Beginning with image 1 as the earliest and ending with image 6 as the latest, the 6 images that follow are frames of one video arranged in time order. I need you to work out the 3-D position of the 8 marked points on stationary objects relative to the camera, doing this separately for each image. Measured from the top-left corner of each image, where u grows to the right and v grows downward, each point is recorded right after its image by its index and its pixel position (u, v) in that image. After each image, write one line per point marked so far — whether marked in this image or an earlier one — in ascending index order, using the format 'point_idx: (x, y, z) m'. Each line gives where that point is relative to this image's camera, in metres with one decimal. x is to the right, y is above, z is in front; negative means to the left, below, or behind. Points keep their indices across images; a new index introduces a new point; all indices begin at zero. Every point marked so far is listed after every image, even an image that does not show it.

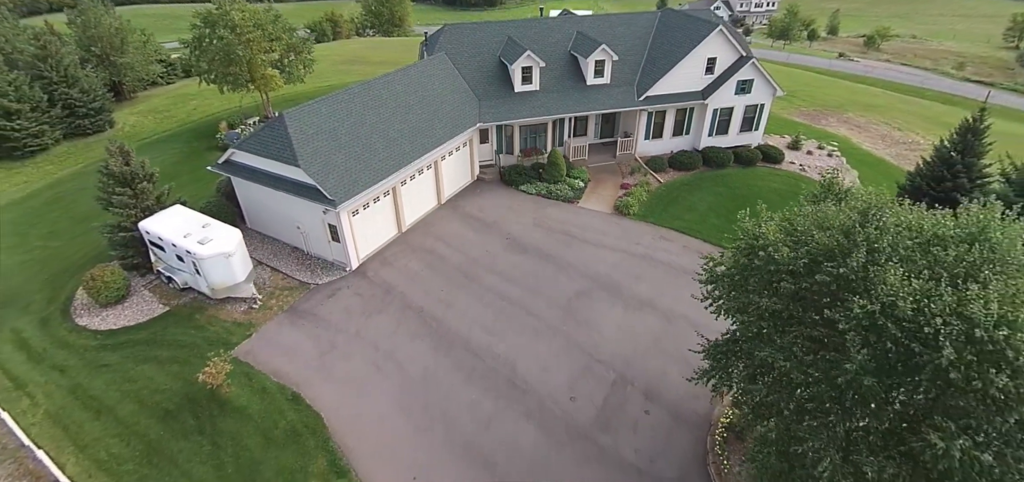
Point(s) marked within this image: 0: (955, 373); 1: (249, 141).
0: (+6.0, -1.7, +6.6) m
1: (-8.6, +3.3, +16.4) m
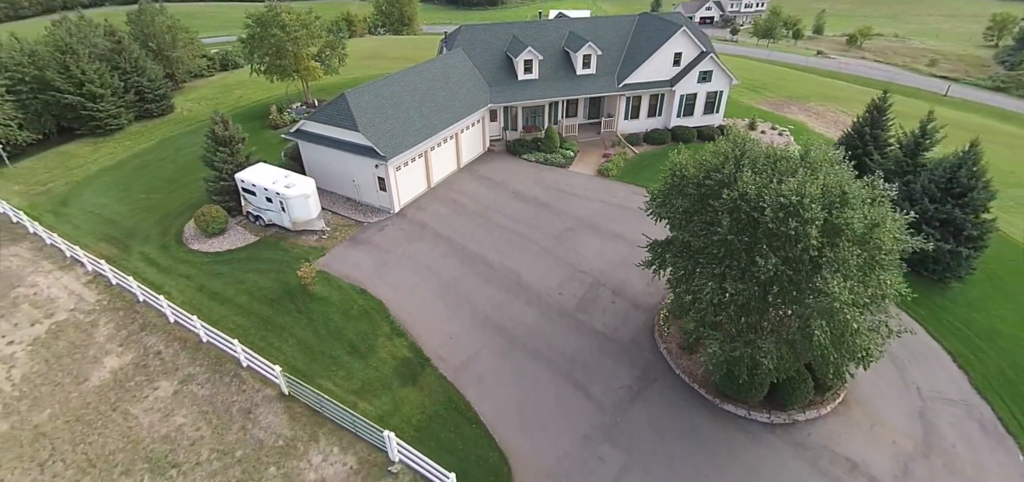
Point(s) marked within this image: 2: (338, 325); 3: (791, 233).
0: (+6.2, +0.4, +11.5) m
1: (-8.4, +5.4, +21.2) m
2: (-5.7, -2.8, +16.4) m
3: (+6.5, +0.2, +11.5) m
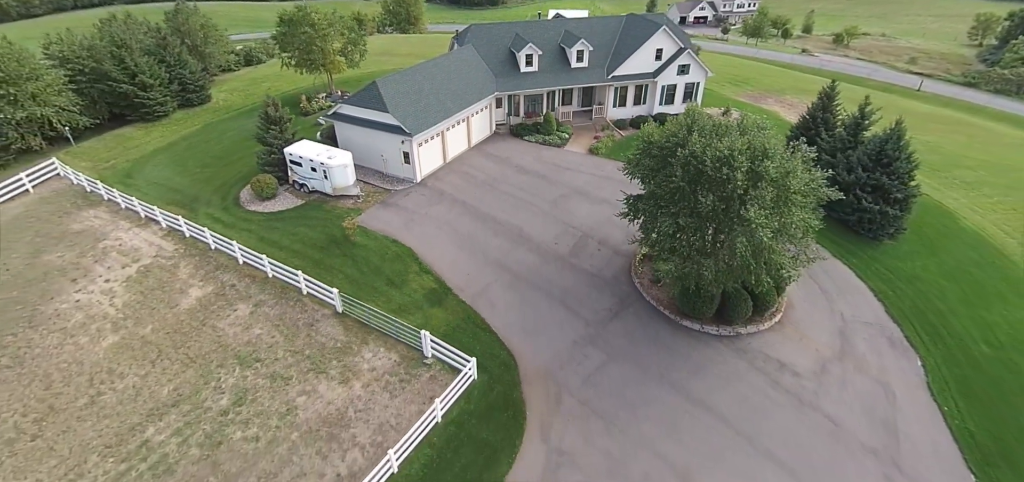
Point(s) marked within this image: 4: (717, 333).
0: (+6.4, +2.1, +15.4) m
1: (-8.2, +7.2, +25.1) m
2: (-5.6, -1.0, +20.3) m
3: (+6.7, +2.0, +15.4) m
4: (+7.6, -3.4, +18.0) m
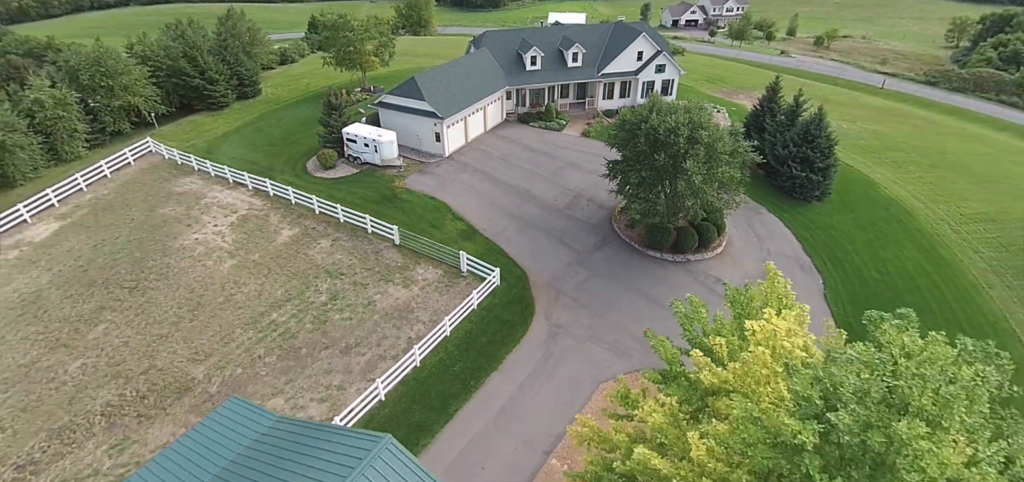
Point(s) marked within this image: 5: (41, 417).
0: (+7.0, +4.6, +22.1) m
1: (-7.6, +9.7, +31.8) m
2: (-5.0, +1.5, +26.9) m
3: (+7.3, +4.4, +22.1) m
4: (+8.2, -1.0, +24.7) m
5: (-17.7, -6.6, +18.3) m
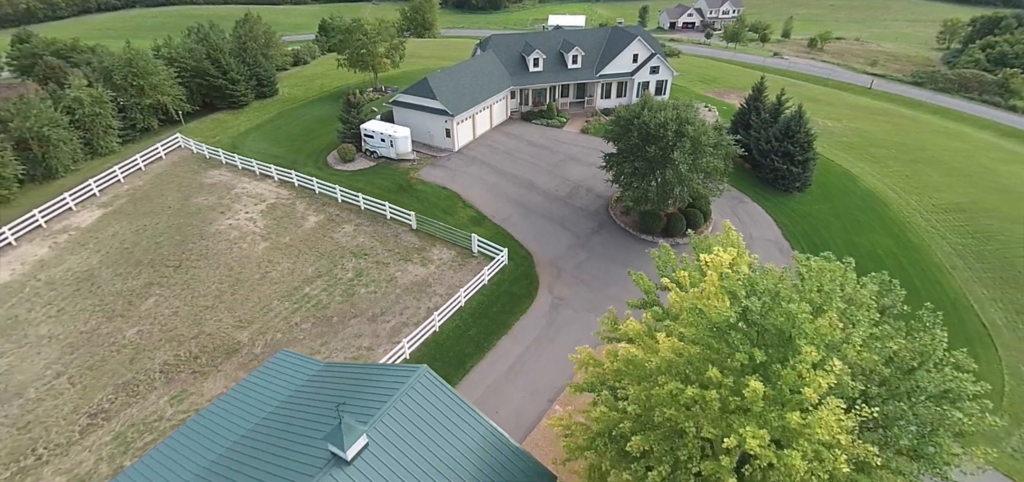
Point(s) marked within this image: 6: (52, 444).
0: (+7.3, +5.5, +24.7) m
1: (-7.3, +10.6, +34.4) m
2: (-4.7, +2.3, +29.5) m
3: (+7.6, +5.3, +24.7) m
4: (+8.5, -0.1, +27.3) m
5: (-17.3, -5.7, +20.9) m
6: (-17.4, -7.7, +18.4) m
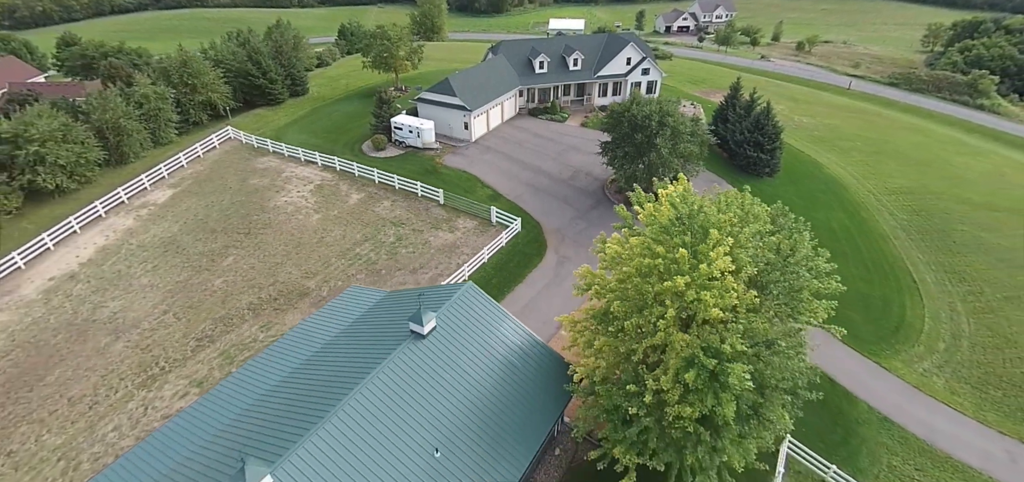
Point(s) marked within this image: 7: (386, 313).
0: (+8.1, +7.3, +30.1) m
1: (-6.5, +12.4, +39.8) m
2: (-3.9, +4.2, +34.9) m
3: (+8.4, +7.2, +30.1) m
4: (+9.3, +1.7, +32.8) m
5: (-16.5, -3.8, +26.2) m
6: (-16.6, -5.8, +23.8) m
7: (-5.0, -2.9, +19.1) m
